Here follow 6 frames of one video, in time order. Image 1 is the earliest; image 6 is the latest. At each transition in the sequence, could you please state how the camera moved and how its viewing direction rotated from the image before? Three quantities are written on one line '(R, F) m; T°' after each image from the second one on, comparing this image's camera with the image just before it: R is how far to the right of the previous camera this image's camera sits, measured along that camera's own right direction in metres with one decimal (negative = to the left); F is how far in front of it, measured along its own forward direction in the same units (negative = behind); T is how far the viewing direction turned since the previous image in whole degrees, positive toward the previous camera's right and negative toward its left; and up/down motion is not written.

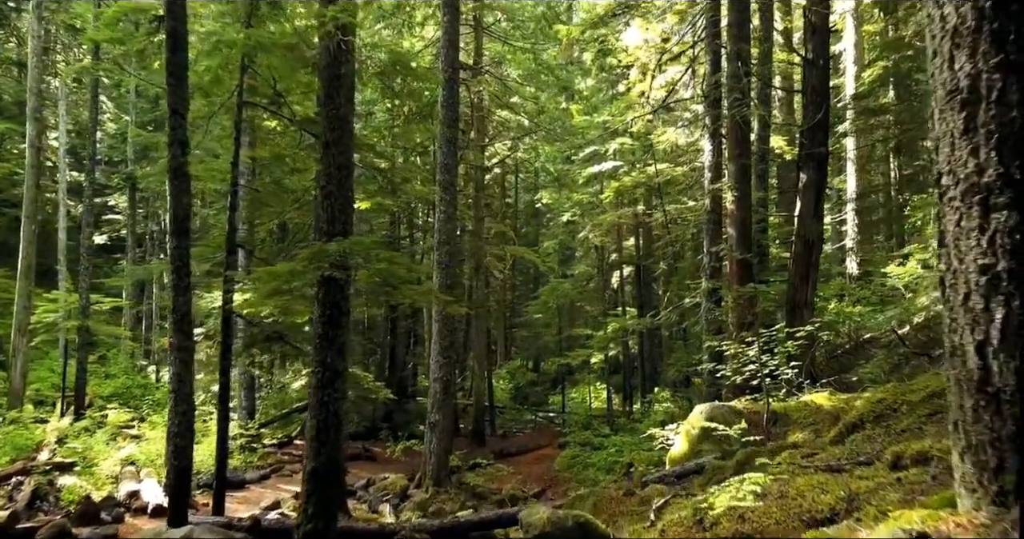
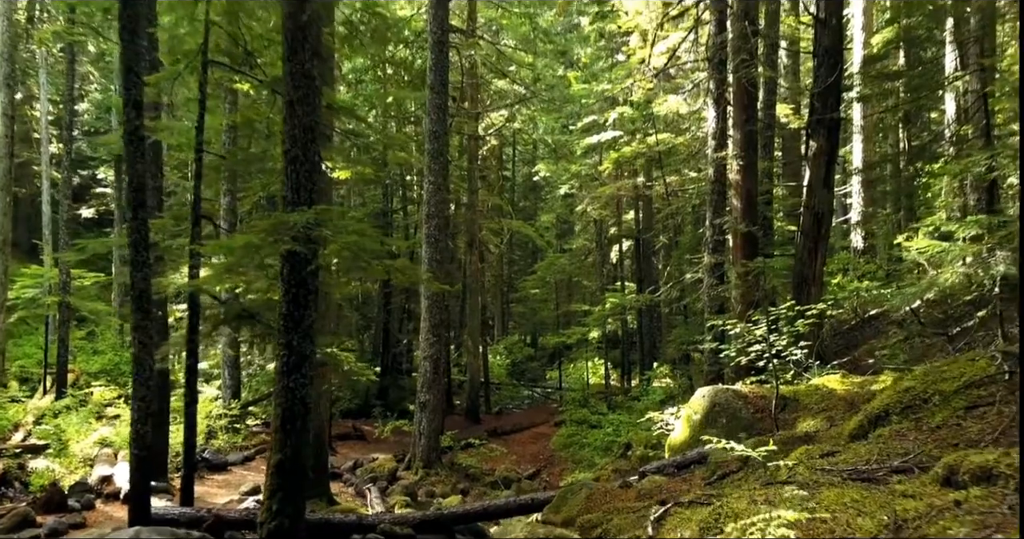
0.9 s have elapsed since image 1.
(+0.1, +0.6) m; 0°
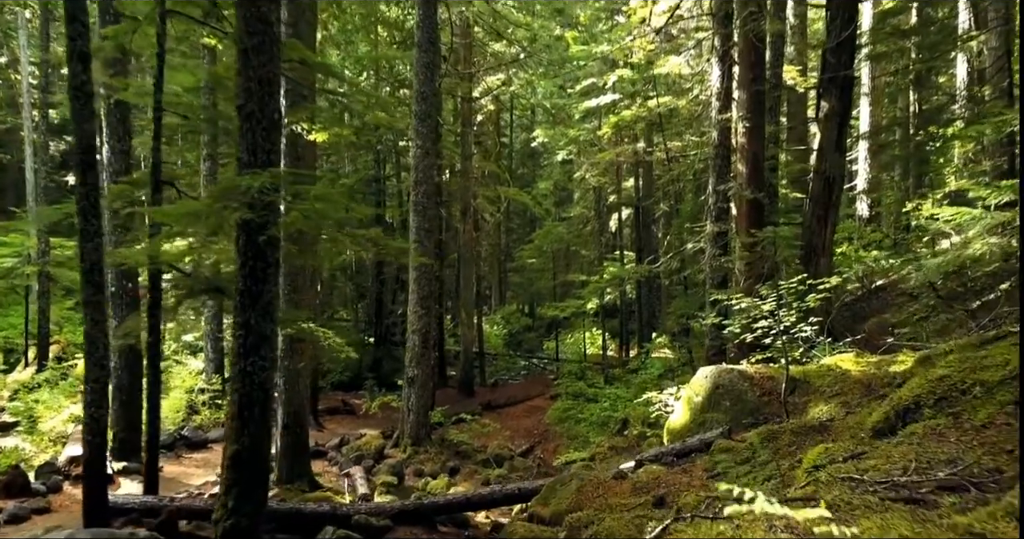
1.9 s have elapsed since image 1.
(+0.1, +0.6) m; 0°
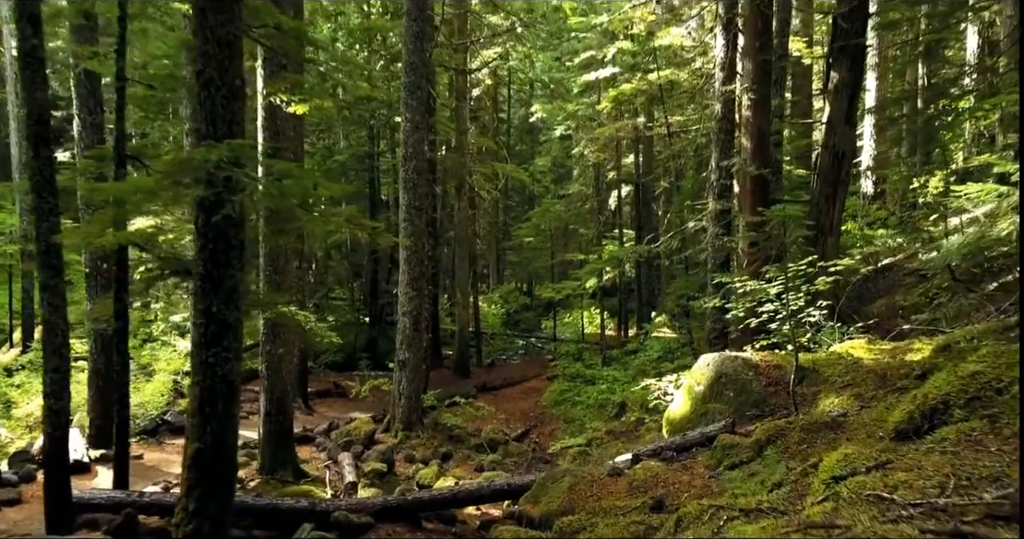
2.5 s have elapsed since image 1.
(+0.1, +0.5) m; 0°
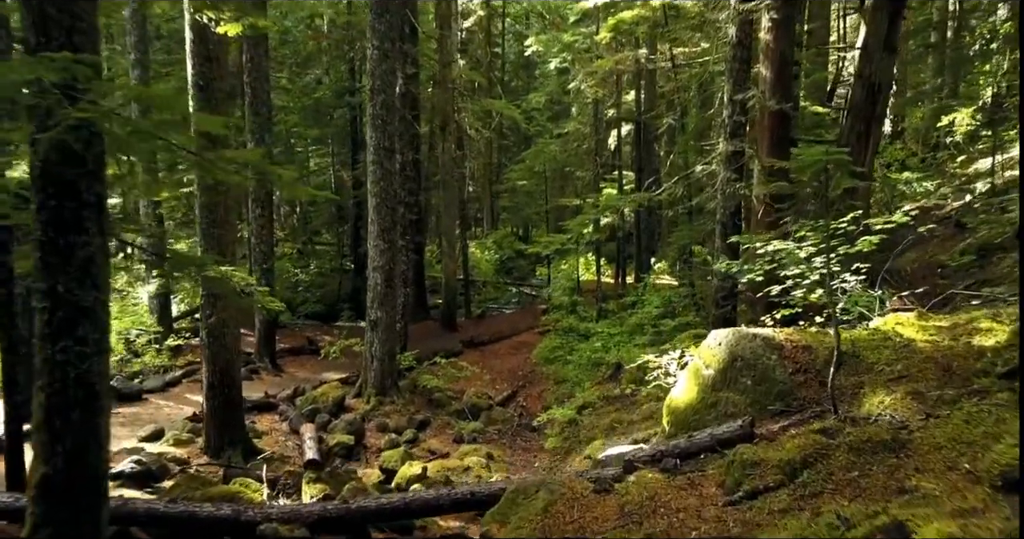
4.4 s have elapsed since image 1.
(+0.2, +1.3) m; 0°
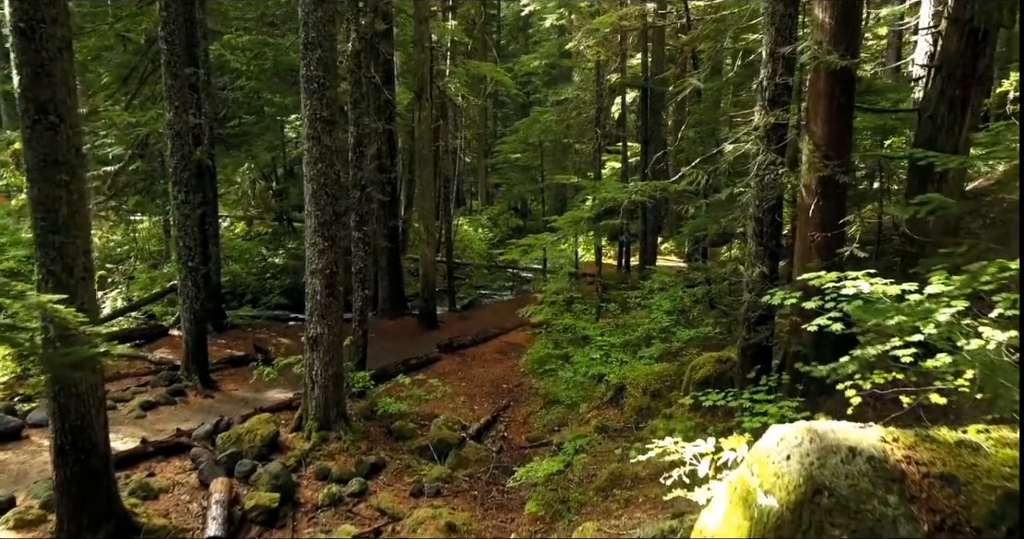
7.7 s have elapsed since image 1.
(+0.4, +2.3) m; 0°
